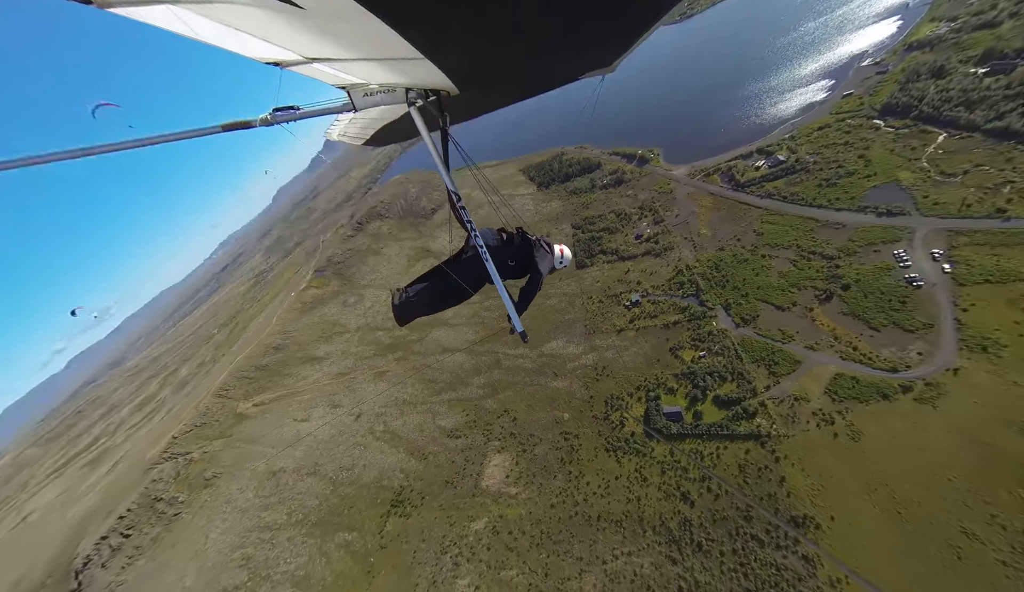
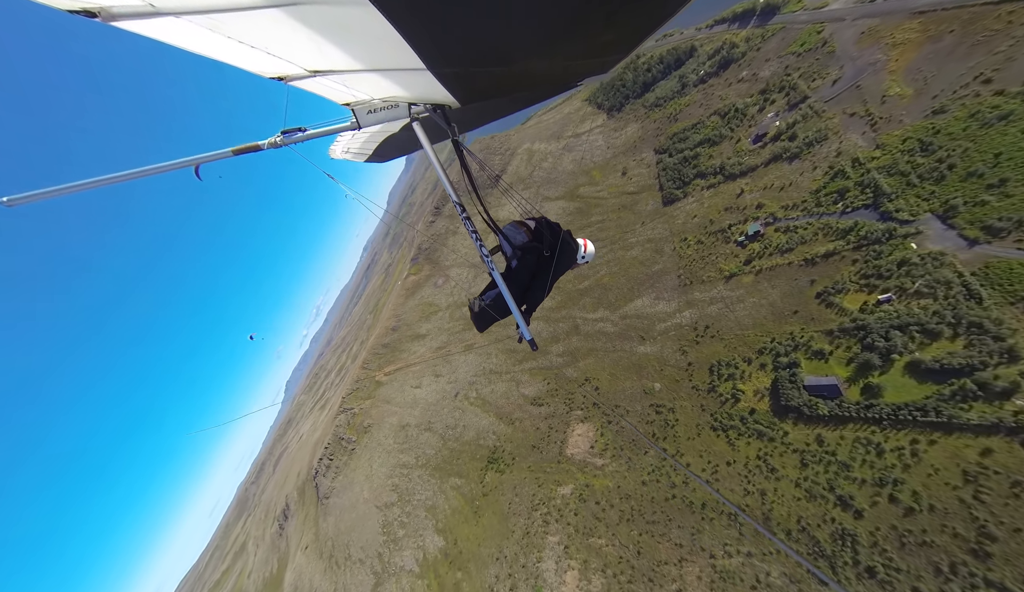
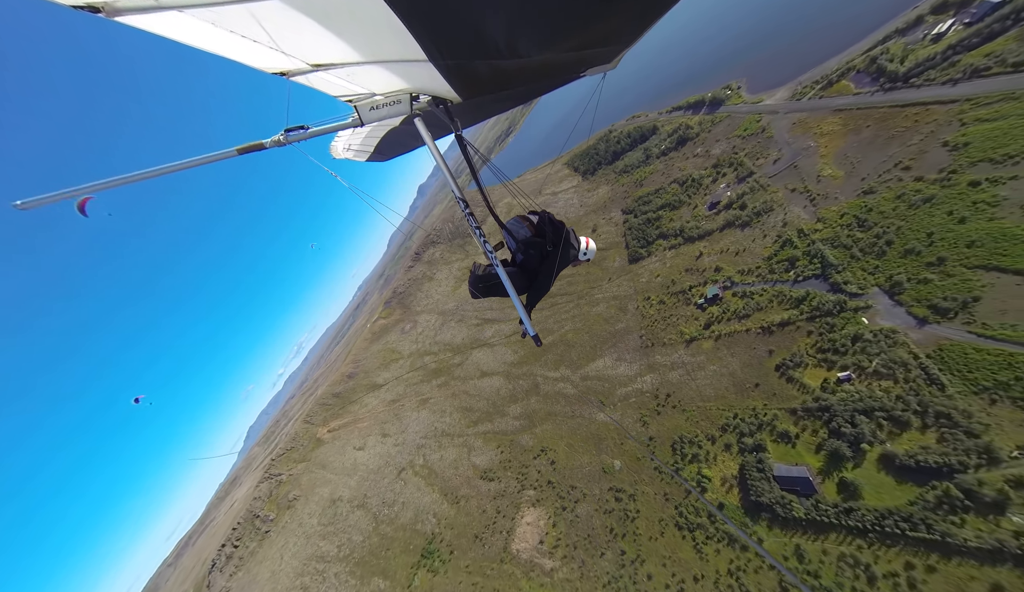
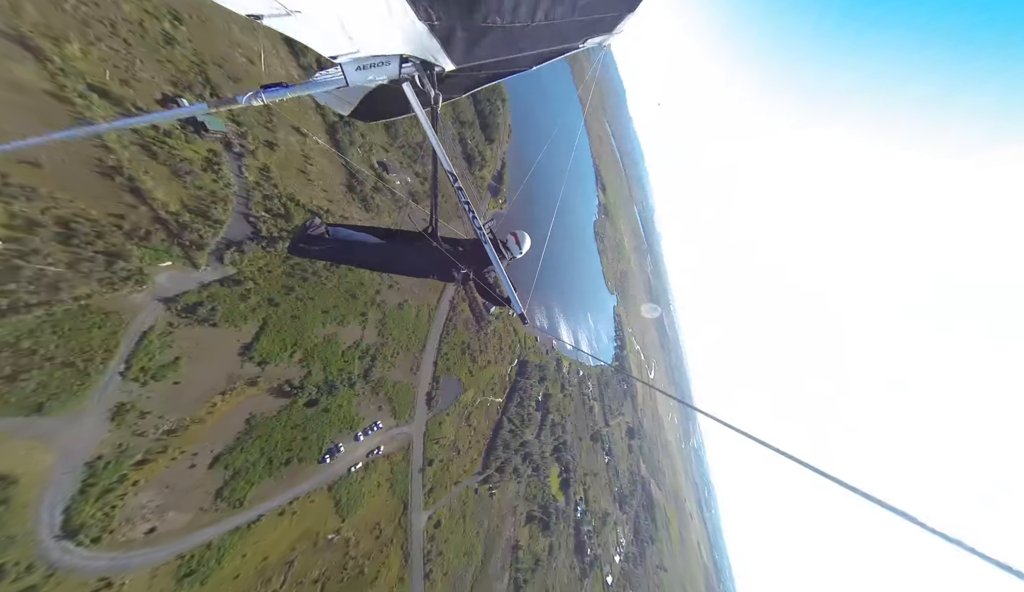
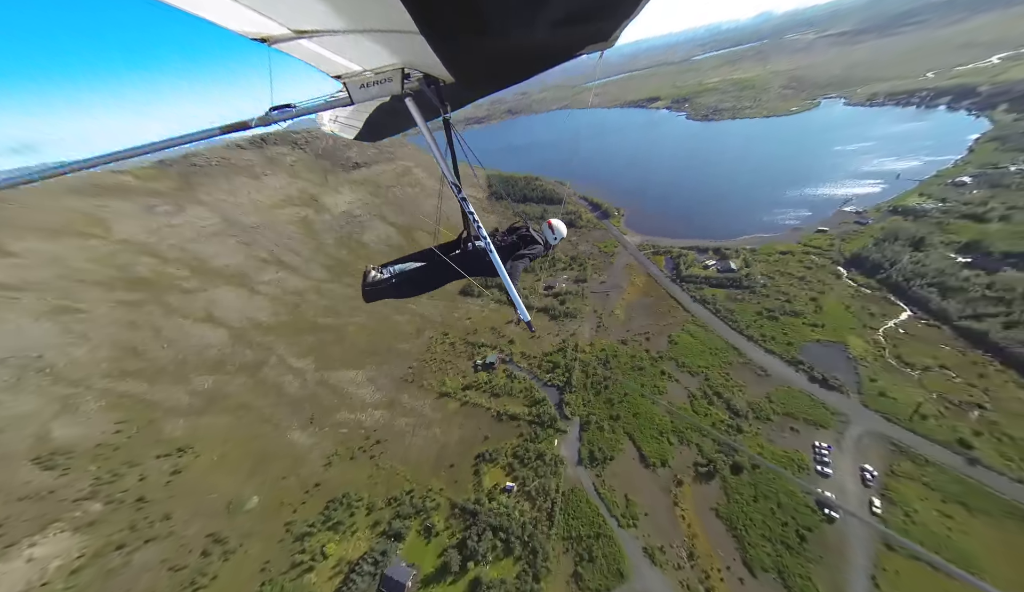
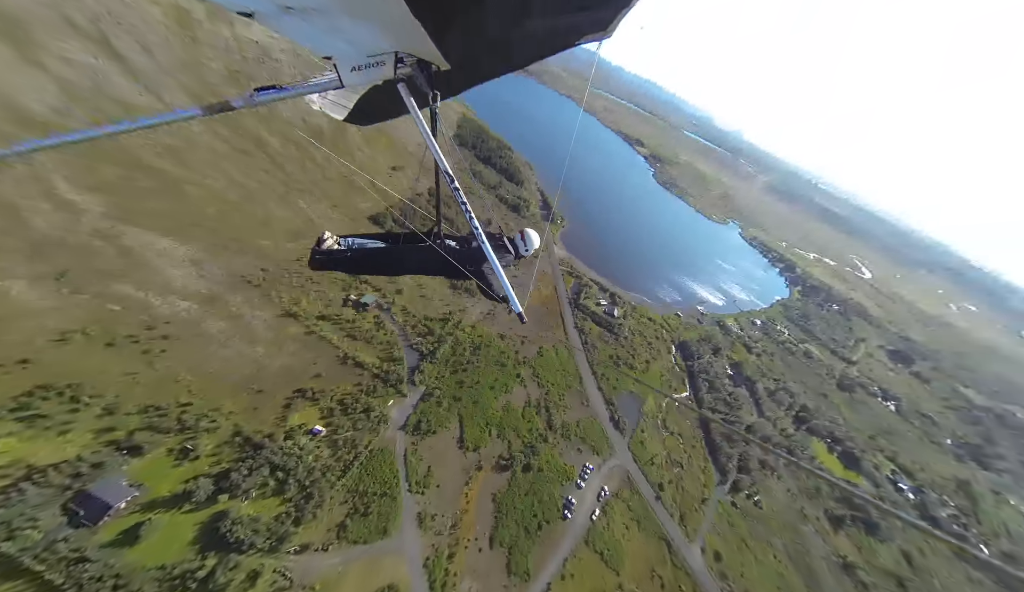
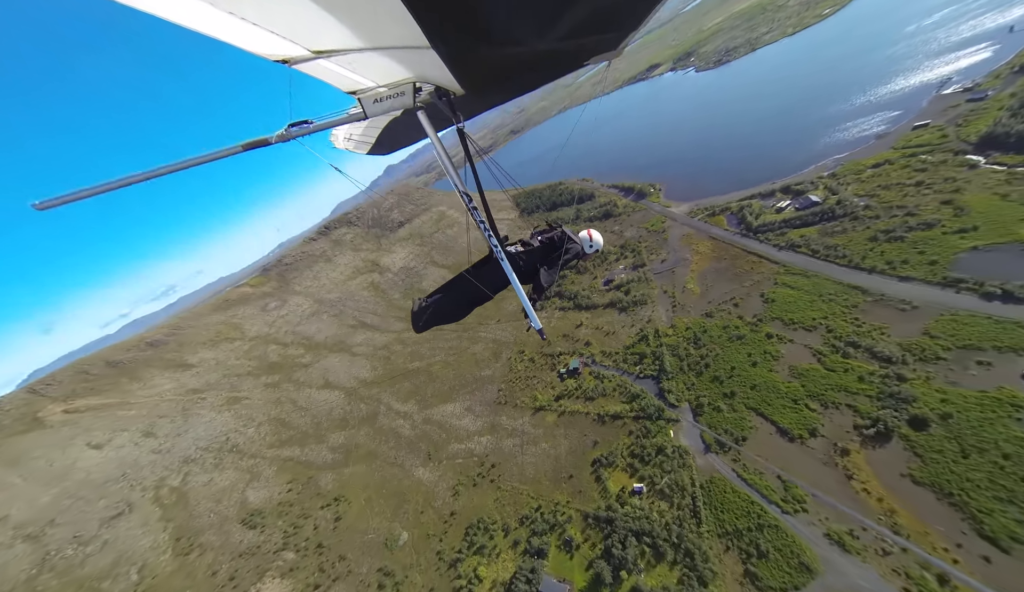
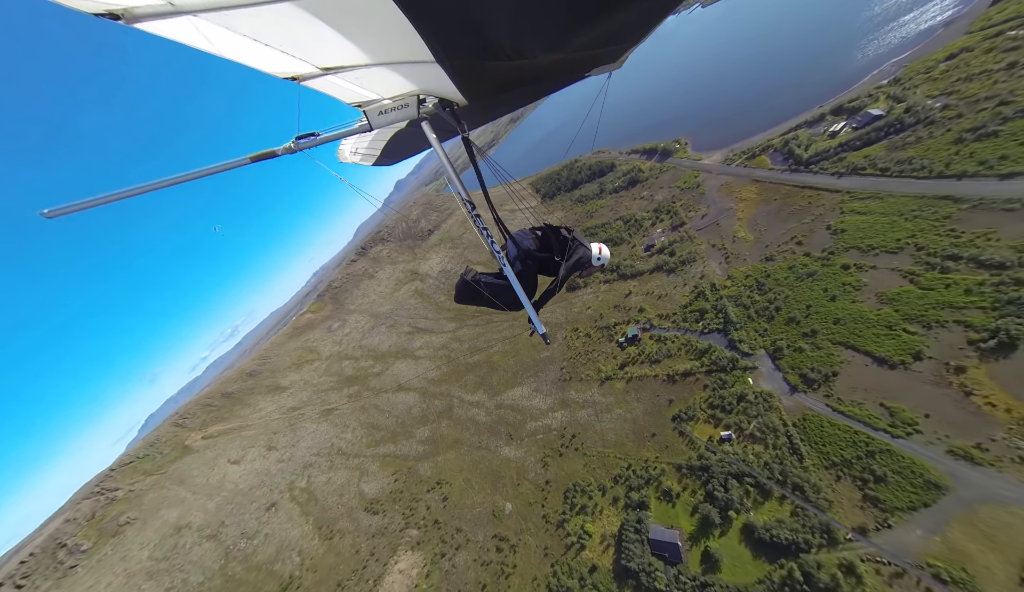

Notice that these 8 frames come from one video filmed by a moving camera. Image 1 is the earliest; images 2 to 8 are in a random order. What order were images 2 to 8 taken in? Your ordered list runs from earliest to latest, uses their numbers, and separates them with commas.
2, 3, 8, 7, 5, 6, 4
